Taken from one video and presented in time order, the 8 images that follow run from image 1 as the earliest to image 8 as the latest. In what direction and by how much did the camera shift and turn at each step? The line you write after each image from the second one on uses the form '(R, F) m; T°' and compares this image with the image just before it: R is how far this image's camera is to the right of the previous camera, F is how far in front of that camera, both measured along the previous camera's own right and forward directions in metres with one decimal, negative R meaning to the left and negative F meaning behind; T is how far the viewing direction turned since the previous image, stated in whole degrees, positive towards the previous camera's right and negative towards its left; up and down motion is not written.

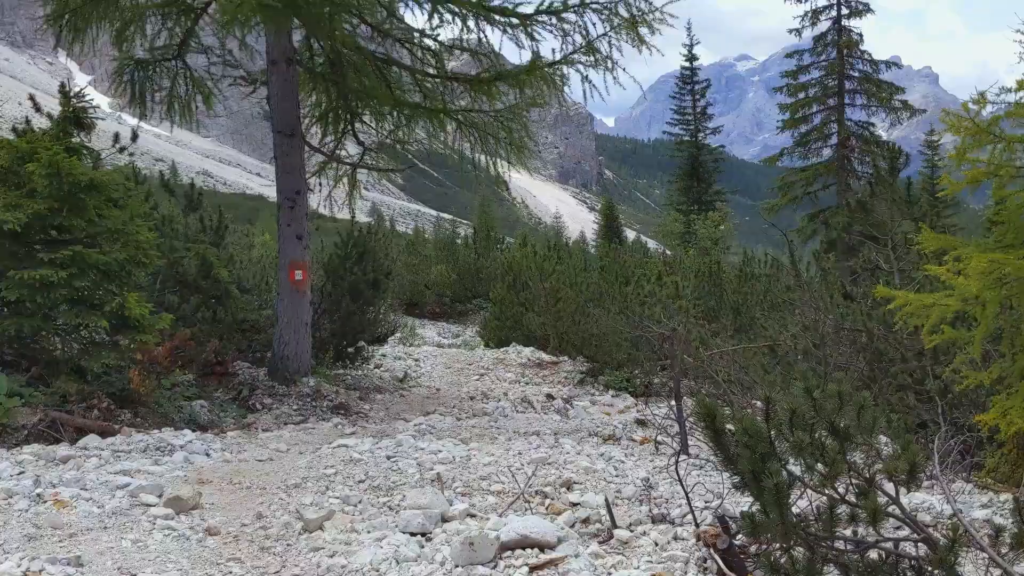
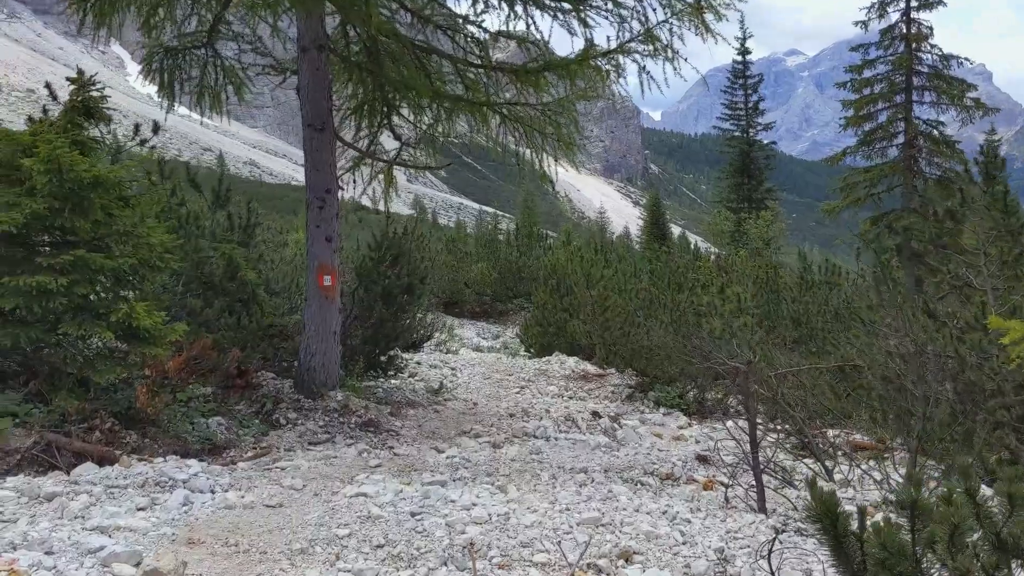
(0.0, +0.5) m; -2°
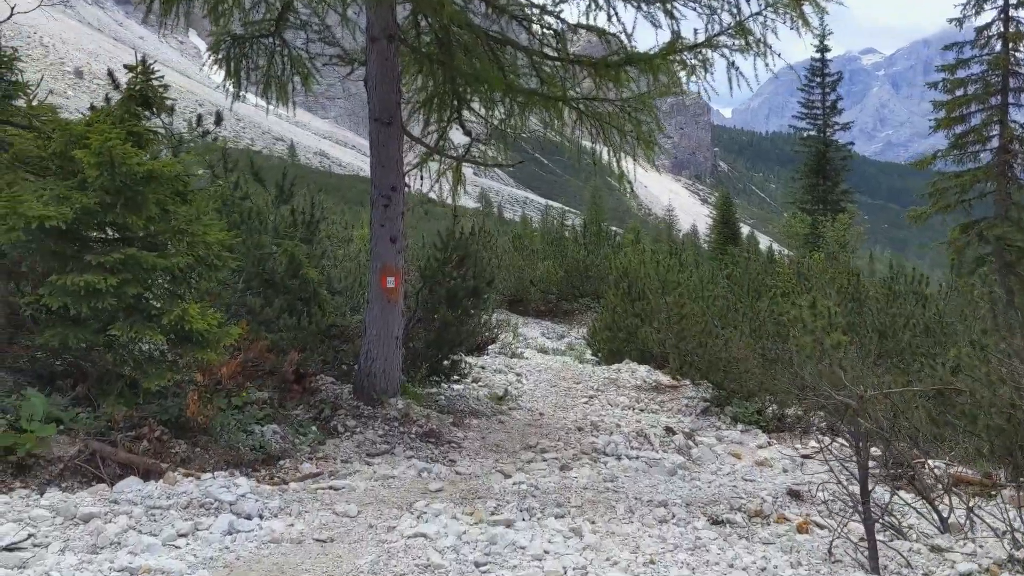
(-0.1, +0.3) m; -4°
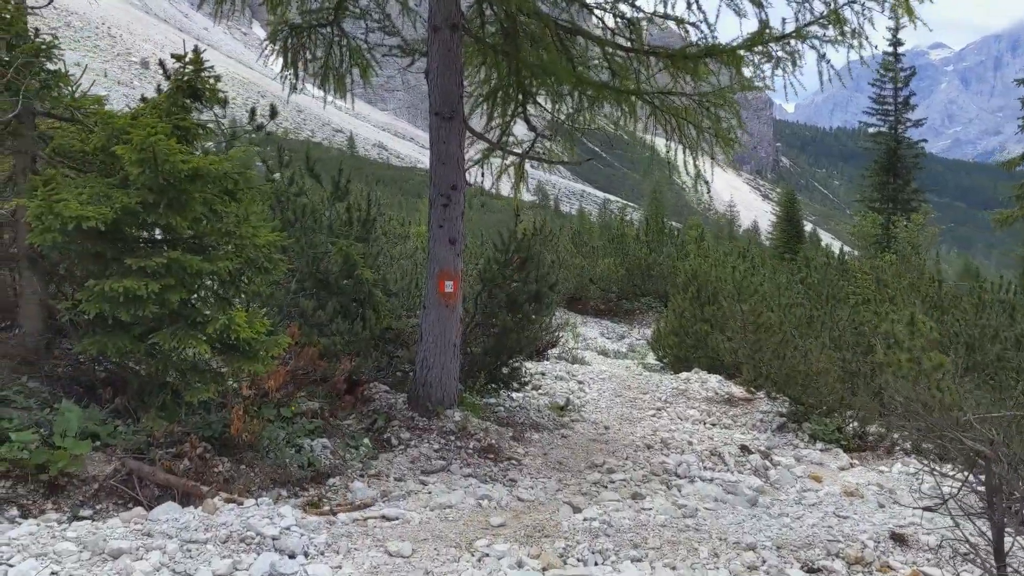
(-0.1, +0.4) m; -3°
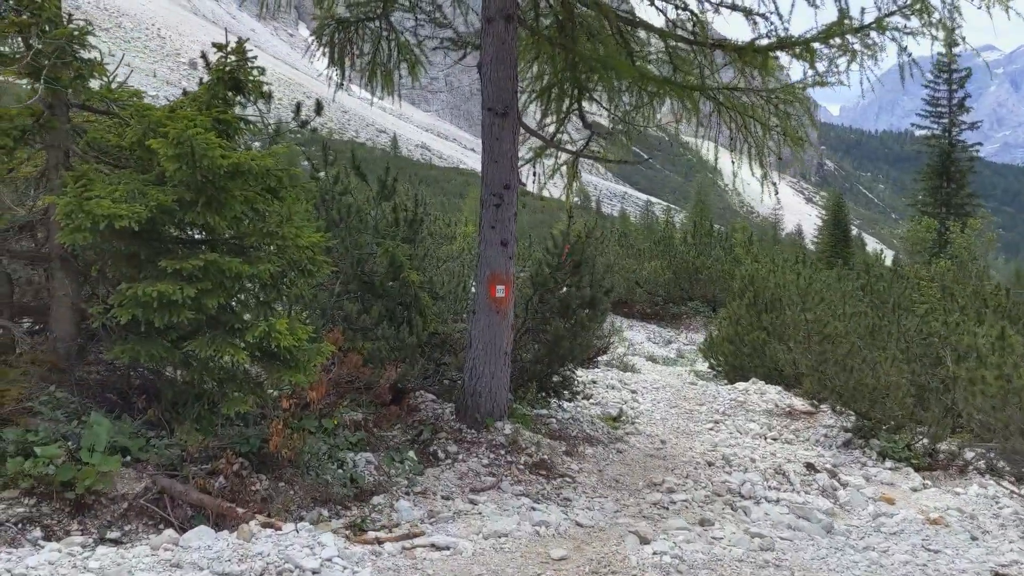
(-0.1, +0.3) m; -2°
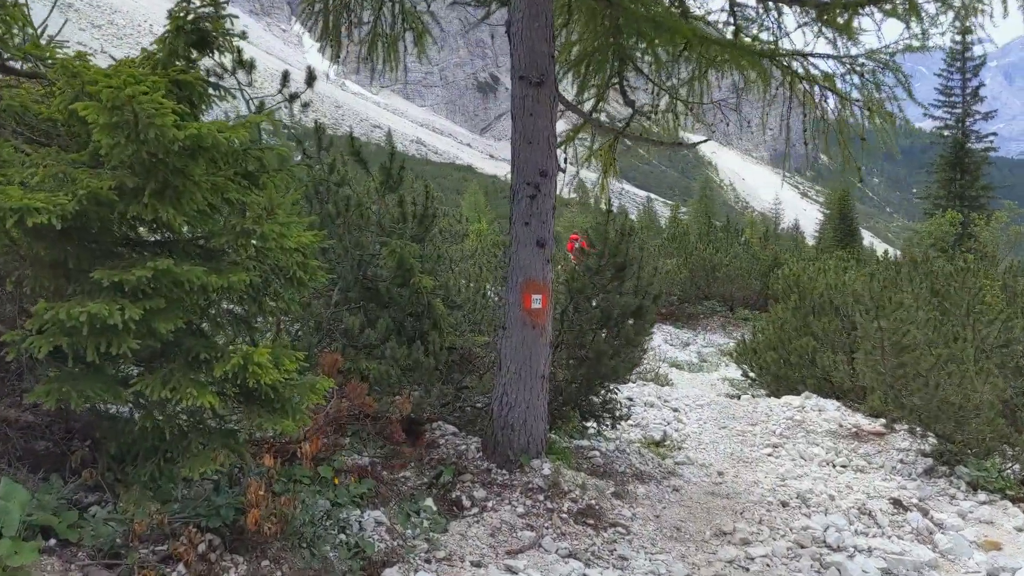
(-0.2, +0.9) m; 0°
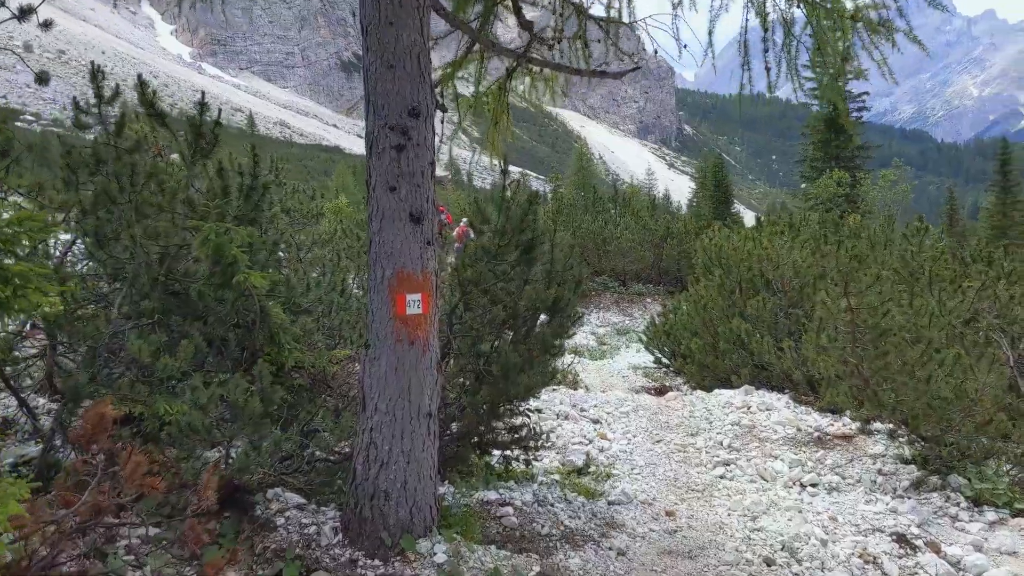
(0.0, +1.4) m; +7°
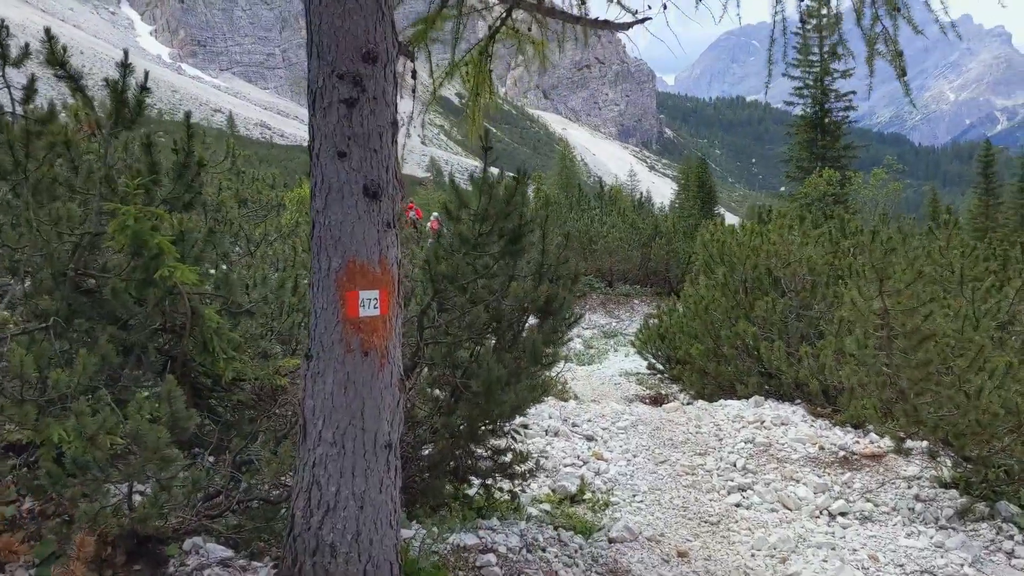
(0.0, +0.6) m; +1°
